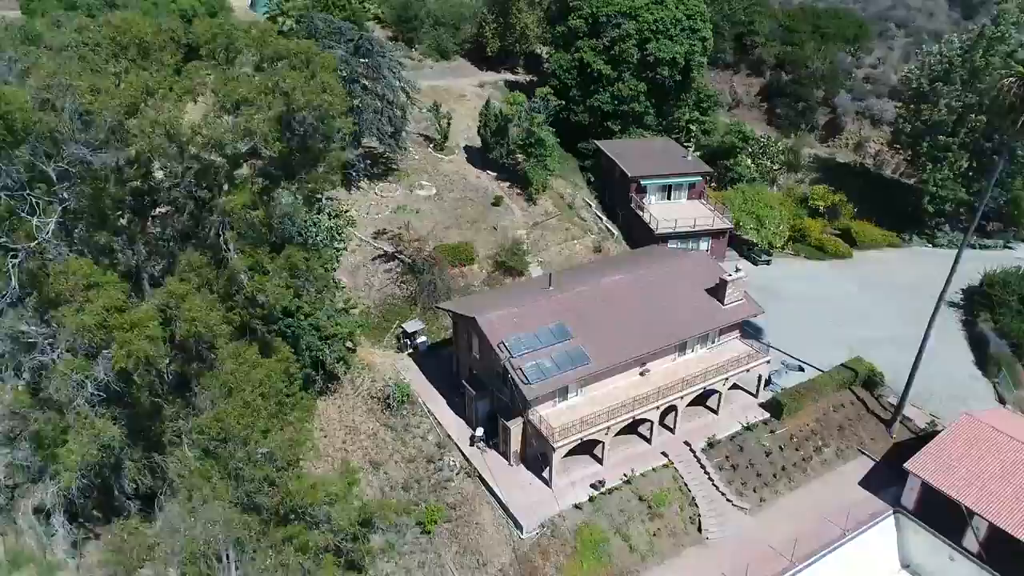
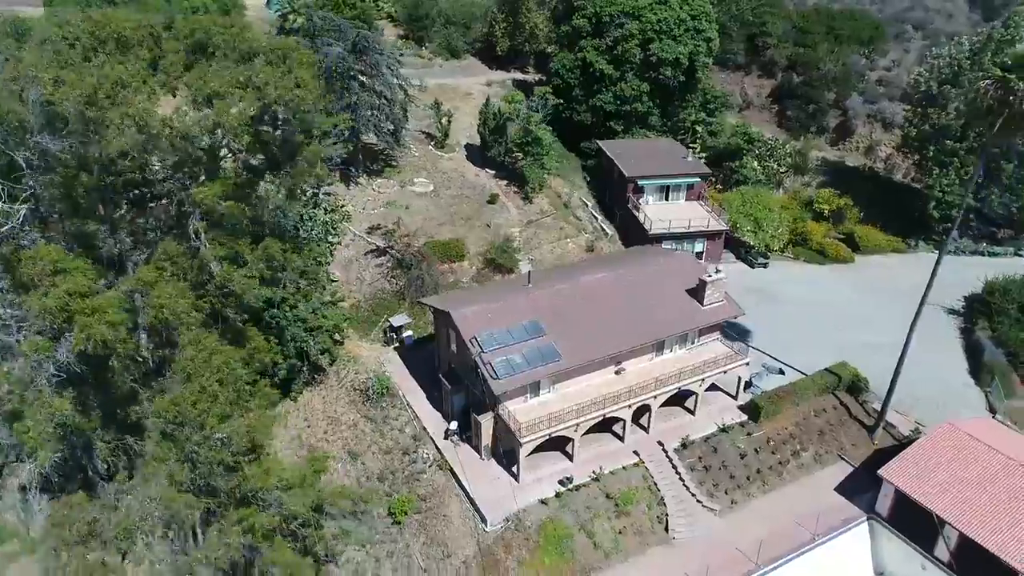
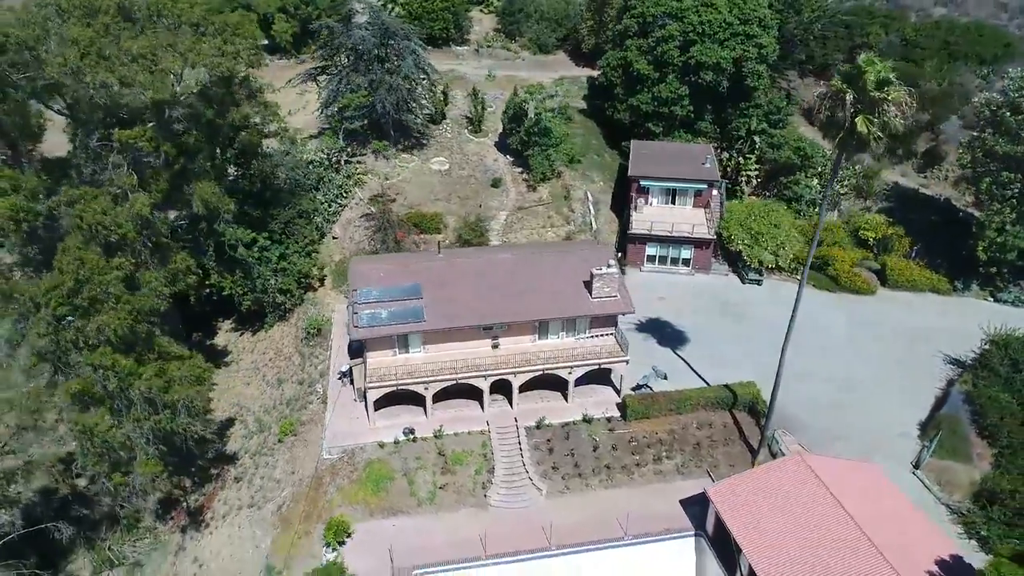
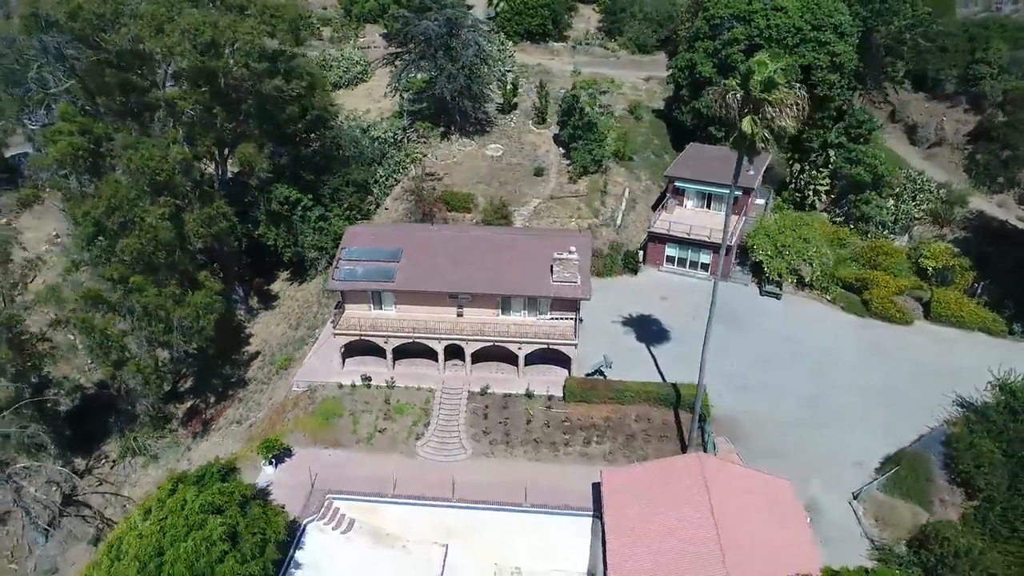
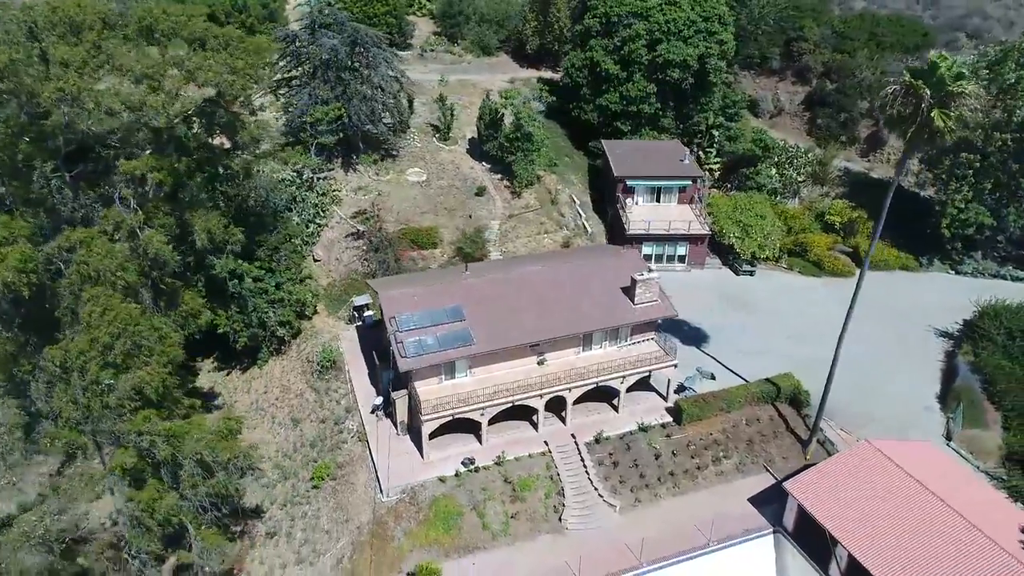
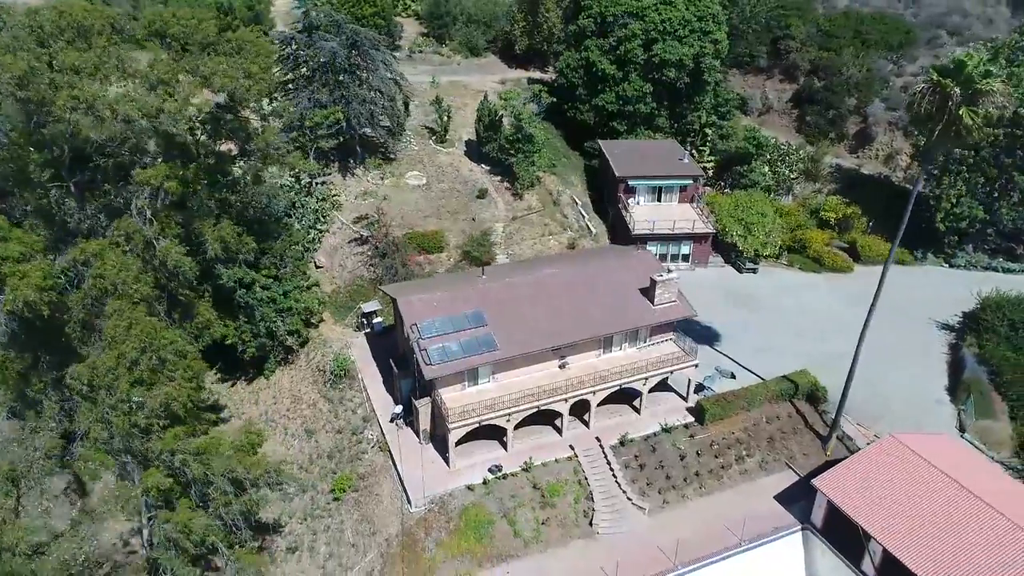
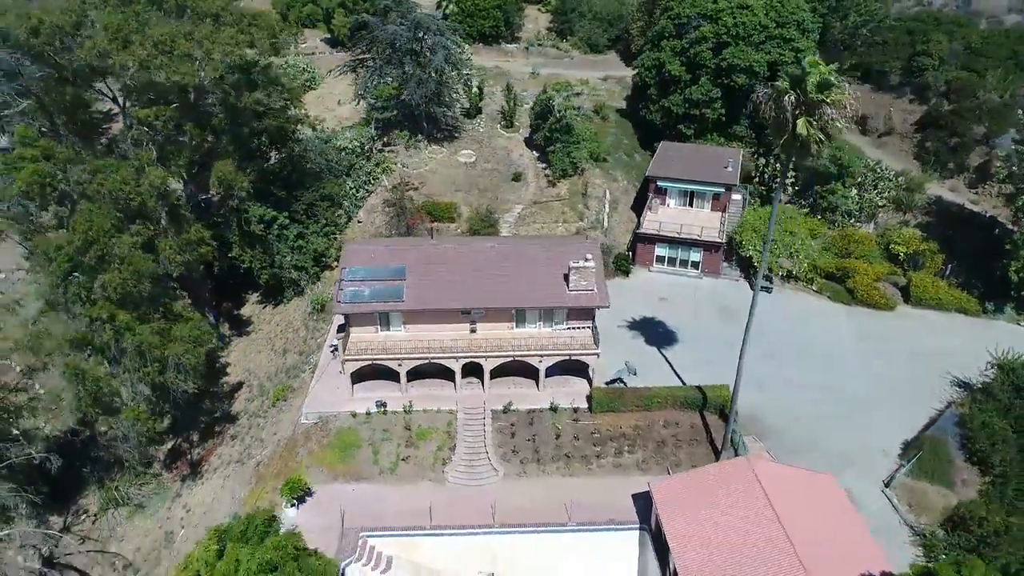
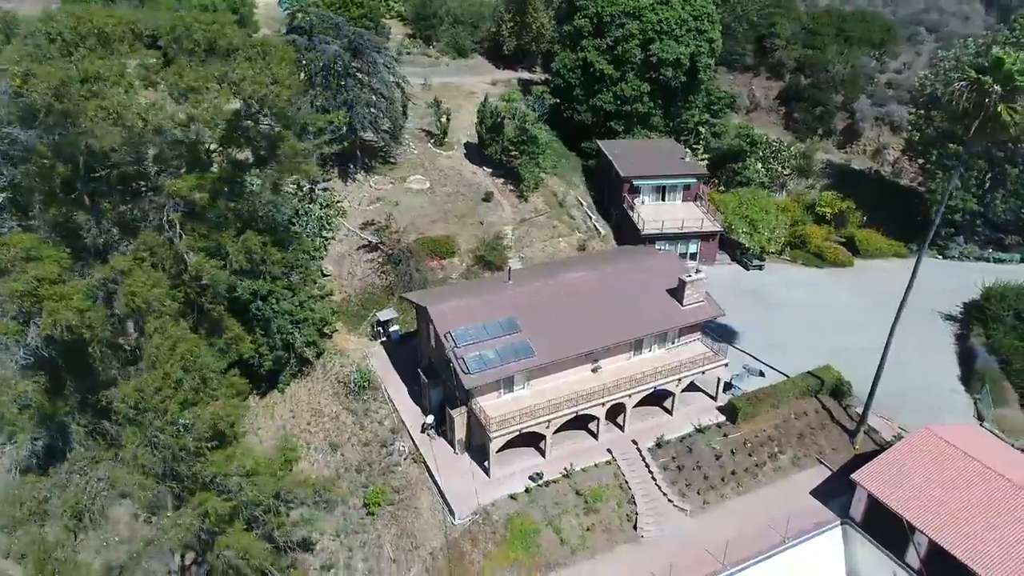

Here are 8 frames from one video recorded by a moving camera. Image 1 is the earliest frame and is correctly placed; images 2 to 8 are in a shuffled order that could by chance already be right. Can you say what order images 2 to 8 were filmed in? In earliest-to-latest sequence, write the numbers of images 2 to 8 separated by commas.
2, 8, 6, 5, 3, 7, 4
